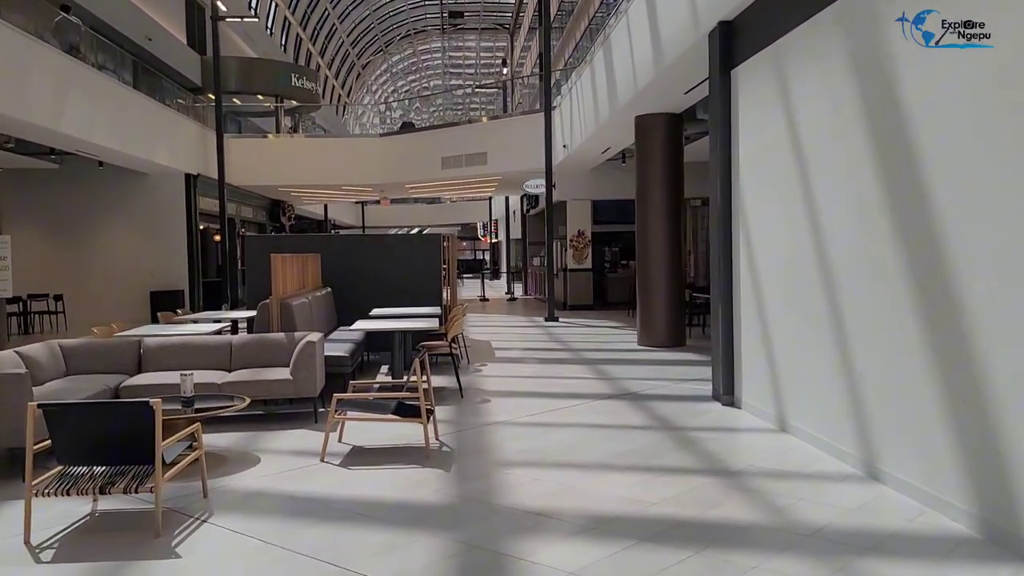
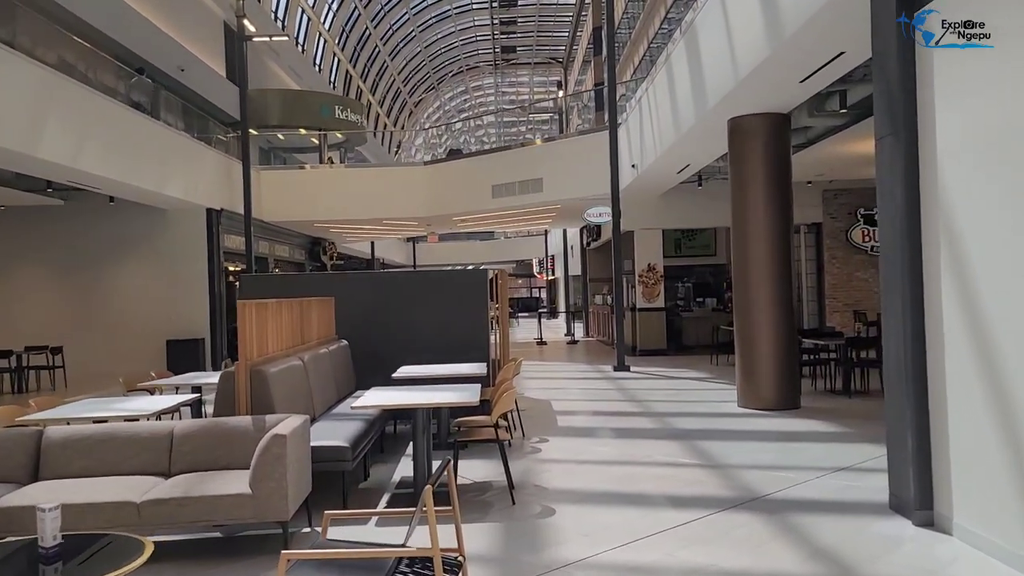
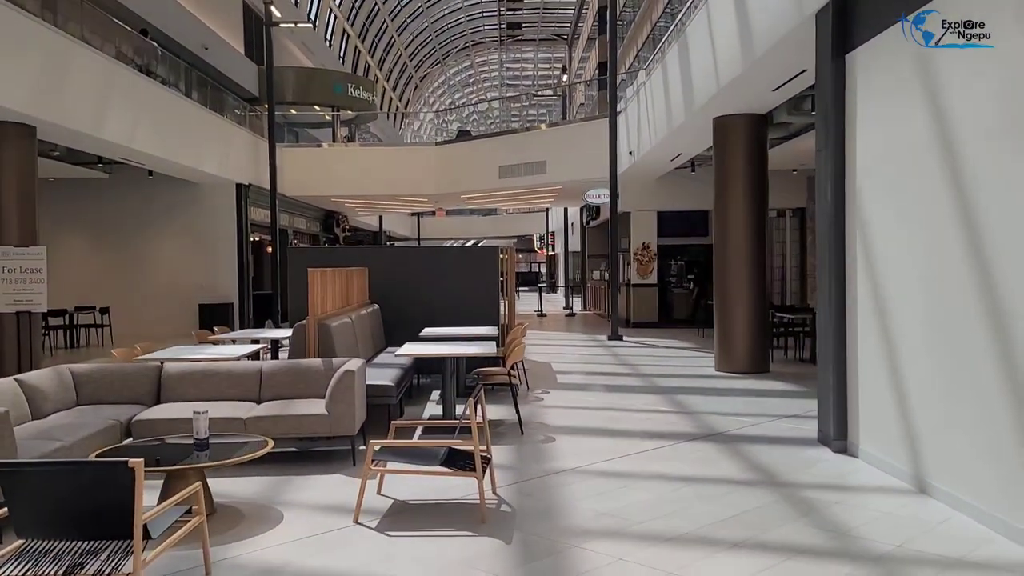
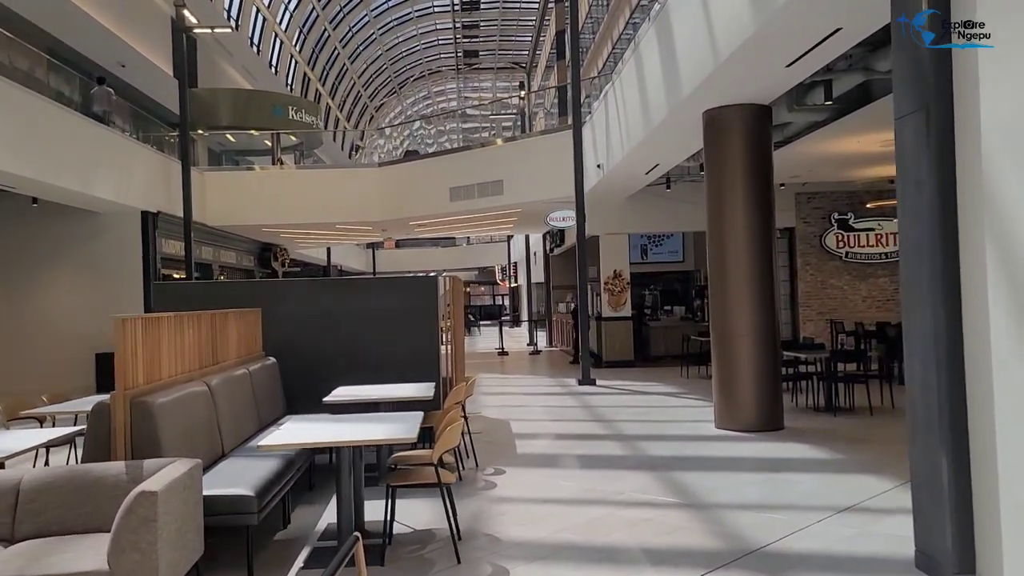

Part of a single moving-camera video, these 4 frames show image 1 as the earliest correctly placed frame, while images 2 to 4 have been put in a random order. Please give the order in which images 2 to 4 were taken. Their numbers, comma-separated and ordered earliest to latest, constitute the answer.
3, 2, 4
